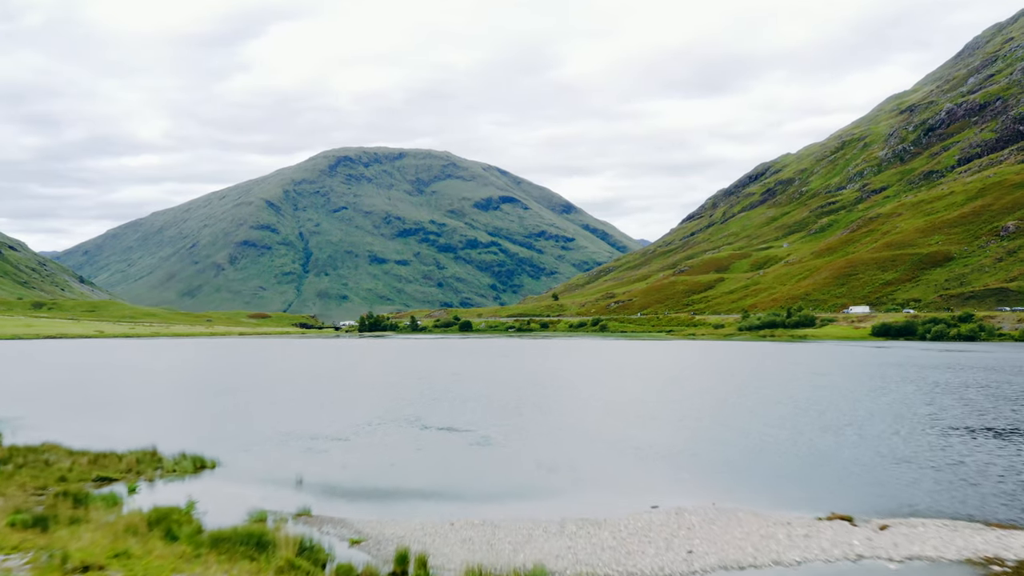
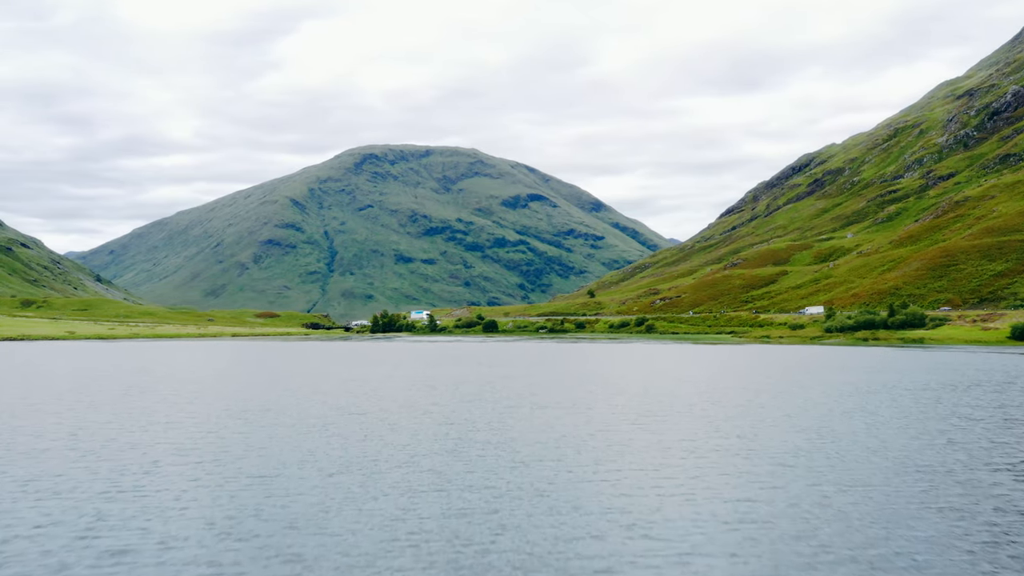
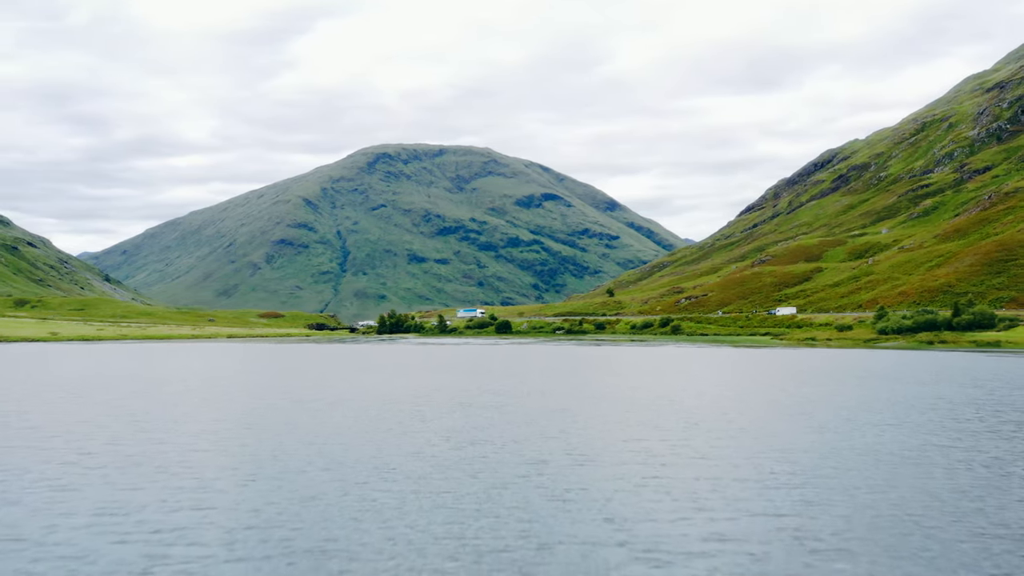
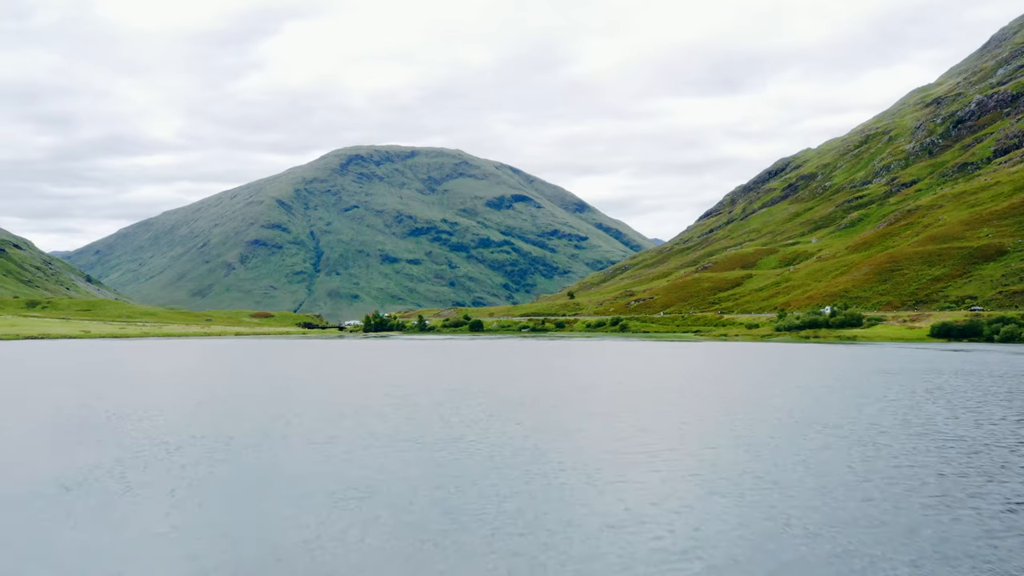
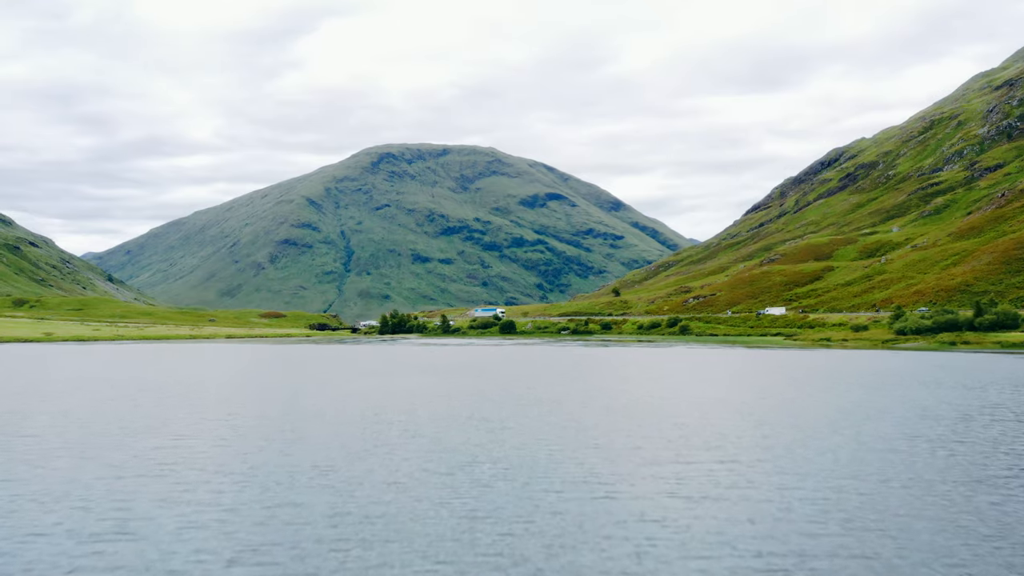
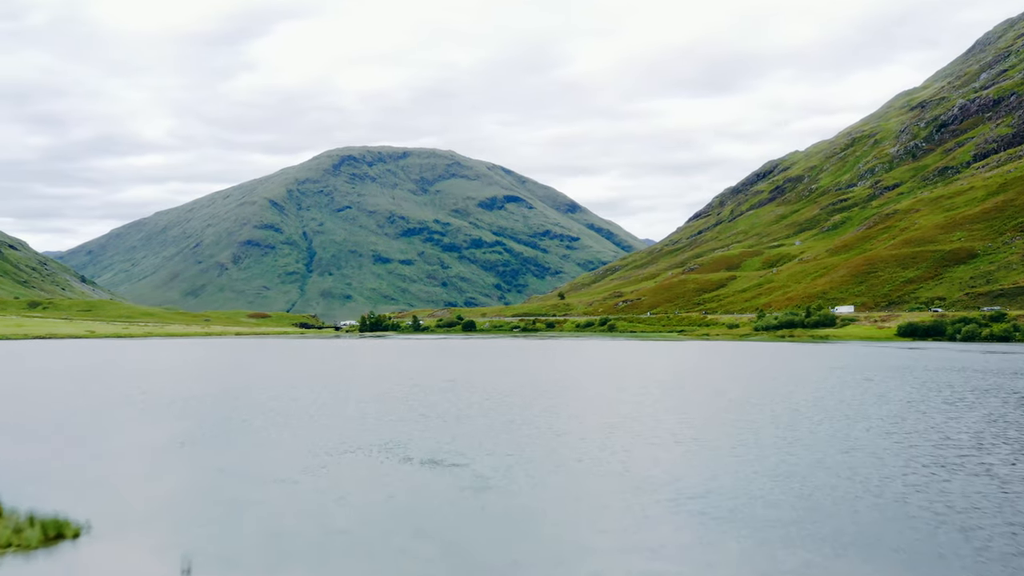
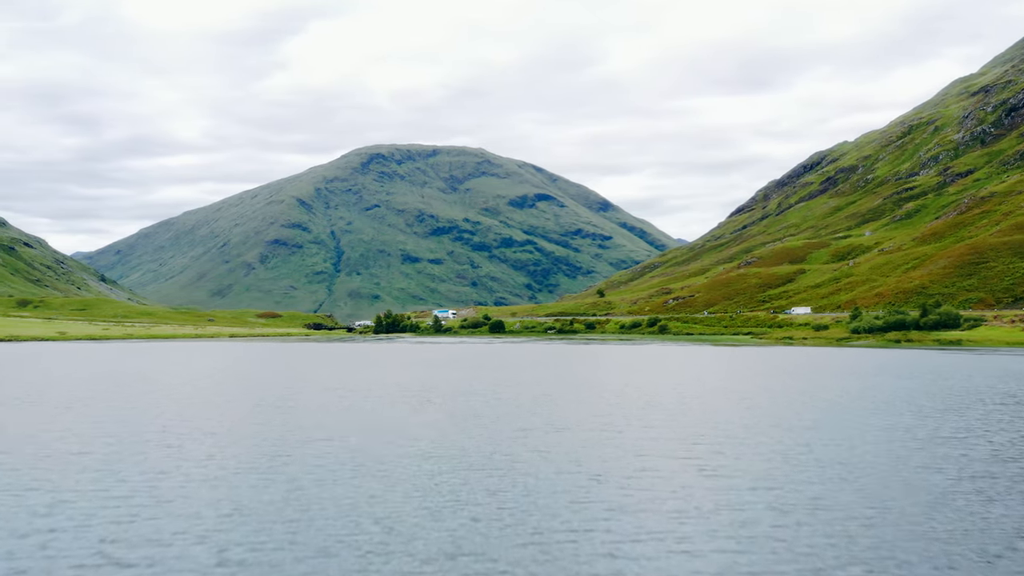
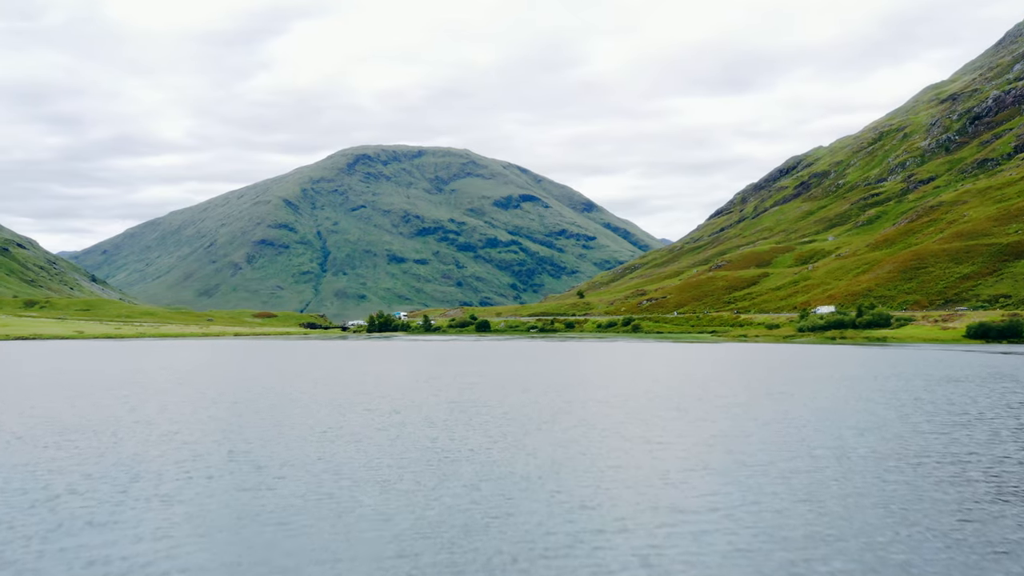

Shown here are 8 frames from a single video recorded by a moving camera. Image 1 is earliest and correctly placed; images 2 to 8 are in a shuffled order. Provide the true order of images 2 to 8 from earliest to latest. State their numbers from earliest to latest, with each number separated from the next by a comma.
6, 4, 8, 2, 7, 3, 5
